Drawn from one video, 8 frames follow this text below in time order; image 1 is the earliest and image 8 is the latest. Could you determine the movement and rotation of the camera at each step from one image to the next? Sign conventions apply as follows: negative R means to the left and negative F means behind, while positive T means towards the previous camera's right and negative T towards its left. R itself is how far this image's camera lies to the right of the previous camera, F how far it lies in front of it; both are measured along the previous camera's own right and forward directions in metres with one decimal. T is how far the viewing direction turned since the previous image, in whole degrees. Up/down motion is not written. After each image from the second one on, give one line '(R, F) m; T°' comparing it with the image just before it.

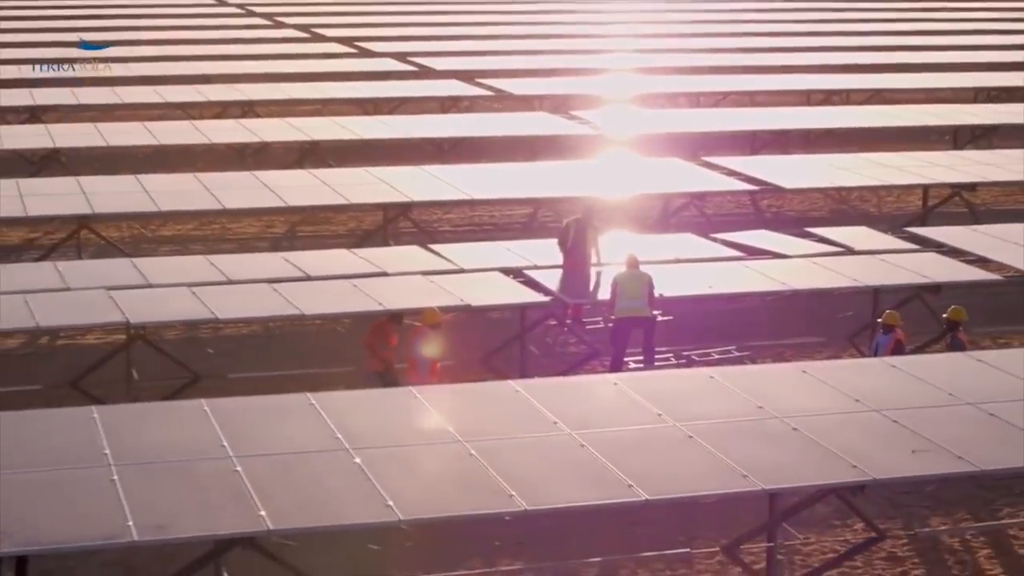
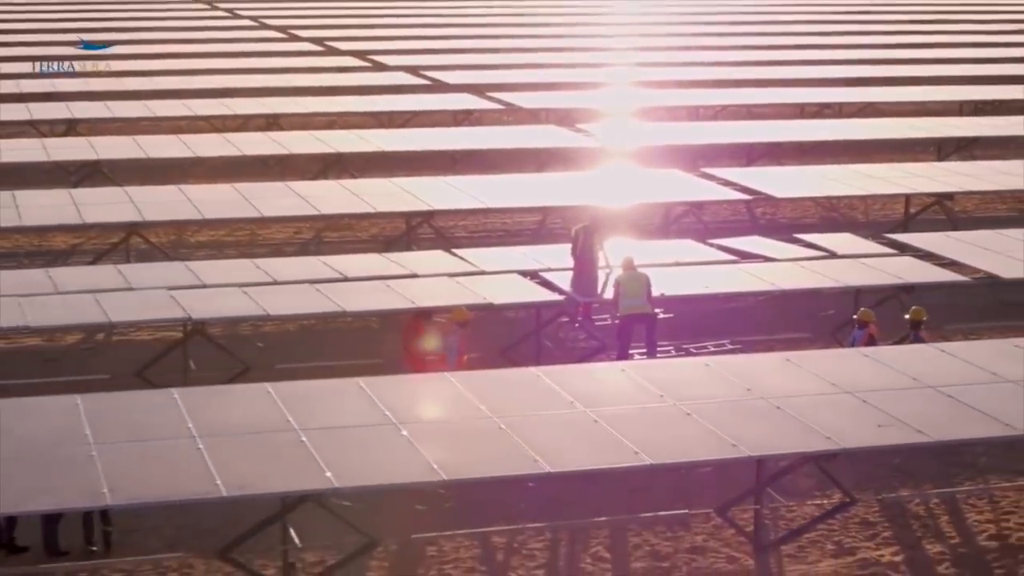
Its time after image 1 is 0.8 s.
(-0.1, -1.0) m; 0°
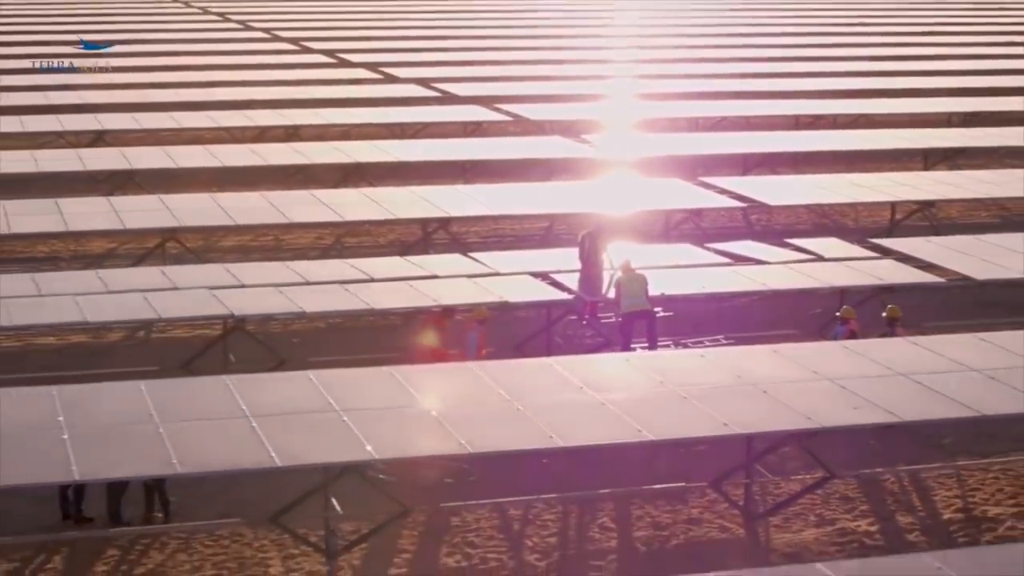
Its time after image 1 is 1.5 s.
(-0.1, -0.9) m; 0°
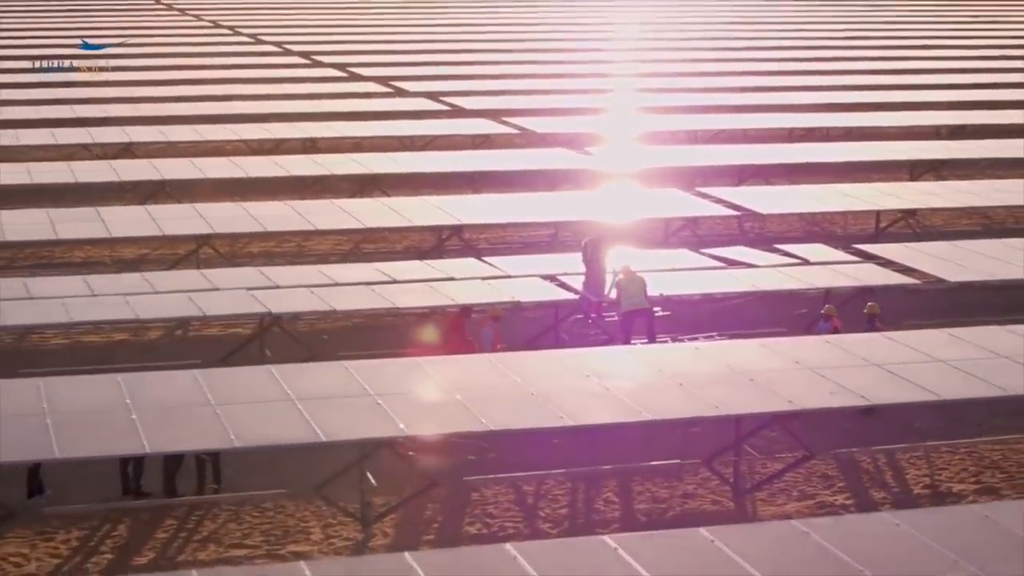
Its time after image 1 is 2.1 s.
(-0.1, -1.0) m; 0°
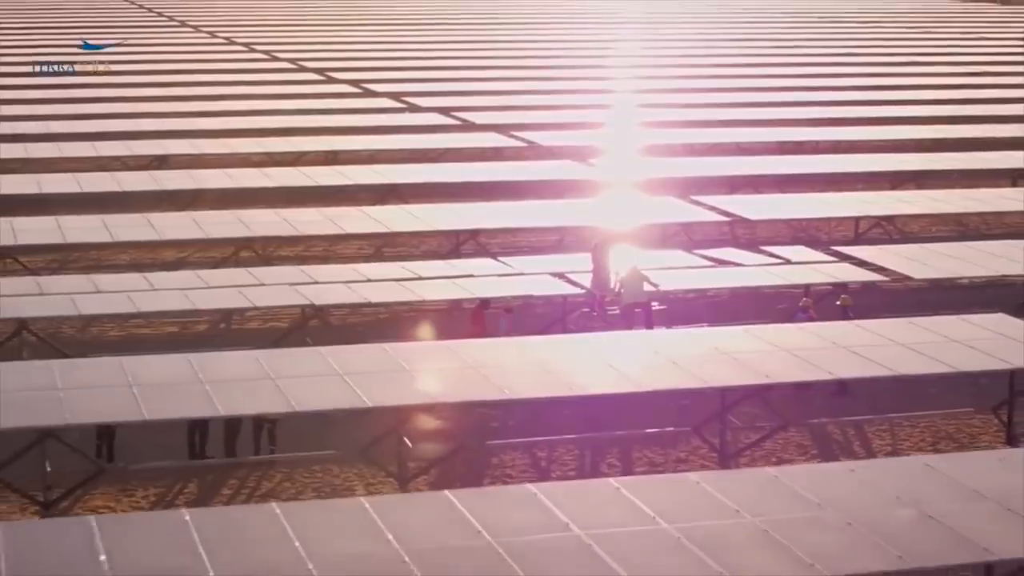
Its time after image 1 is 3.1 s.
(-0.1, -1.5) m; 0°
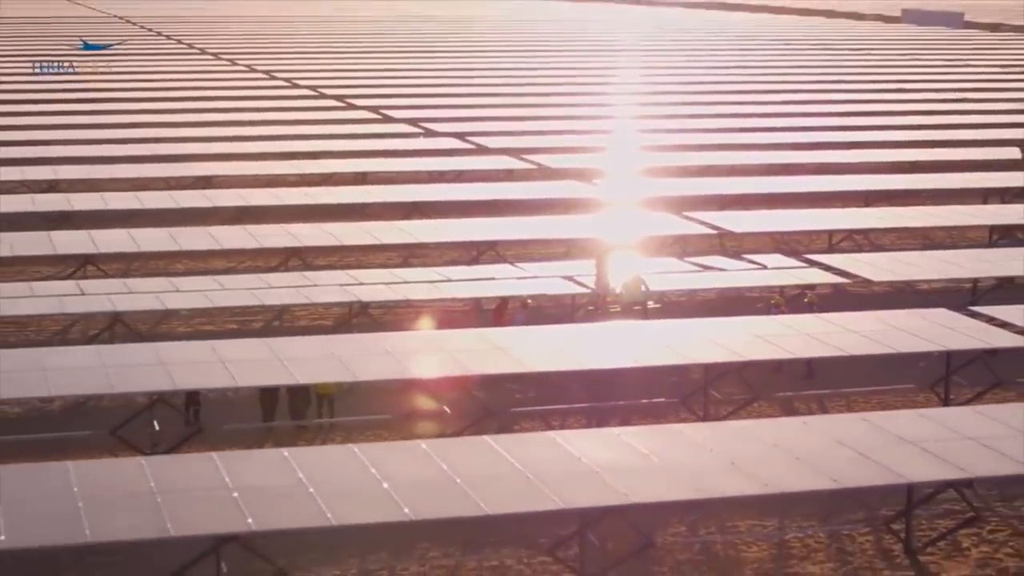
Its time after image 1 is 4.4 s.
(-0.2, -2.3) m; 0°
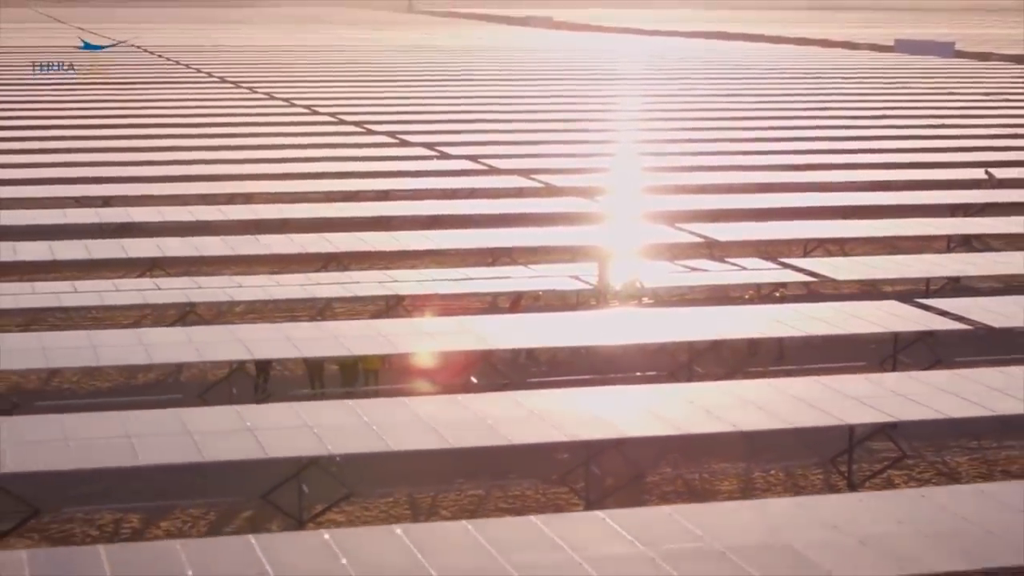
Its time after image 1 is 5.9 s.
(-0.2, -2.5) m; 0°
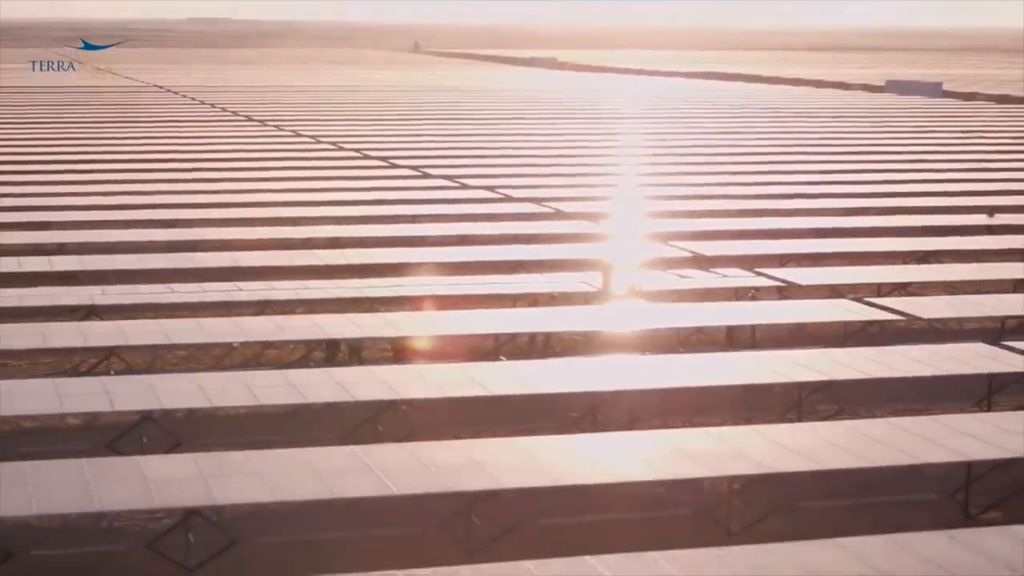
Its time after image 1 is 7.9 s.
(-0.3, -3.6) m; 0°
